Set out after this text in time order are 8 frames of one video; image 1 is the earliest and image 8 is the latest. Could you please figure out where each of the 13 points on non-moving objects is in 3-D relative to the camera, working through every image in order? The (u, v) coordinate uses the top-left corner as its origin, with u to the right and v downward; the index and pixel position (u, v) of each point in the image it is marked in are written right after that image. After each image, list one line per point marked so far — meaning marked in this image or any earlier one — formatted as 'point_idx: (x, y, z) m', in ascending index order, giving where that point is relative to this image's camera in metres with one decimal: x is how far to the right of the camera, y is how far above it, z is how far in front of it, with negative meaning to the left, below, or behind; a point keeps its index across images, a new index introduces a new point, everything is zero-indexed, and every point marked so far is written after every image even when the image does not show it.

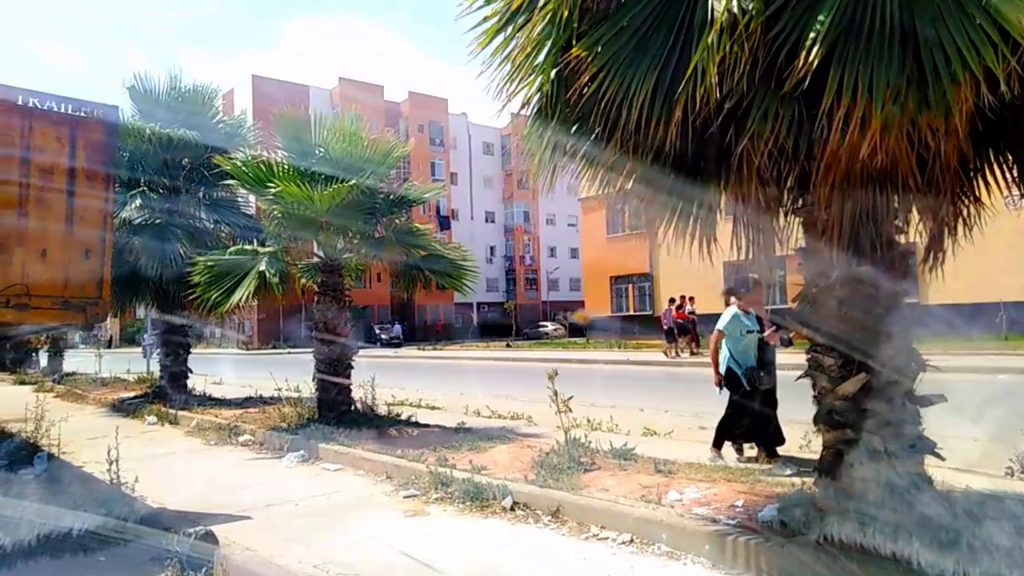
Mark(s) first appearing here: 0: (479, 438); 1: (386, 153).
0: (-0.3, -1.7, +8.3) m
1: (-1.7, +1.7, +10.0) m
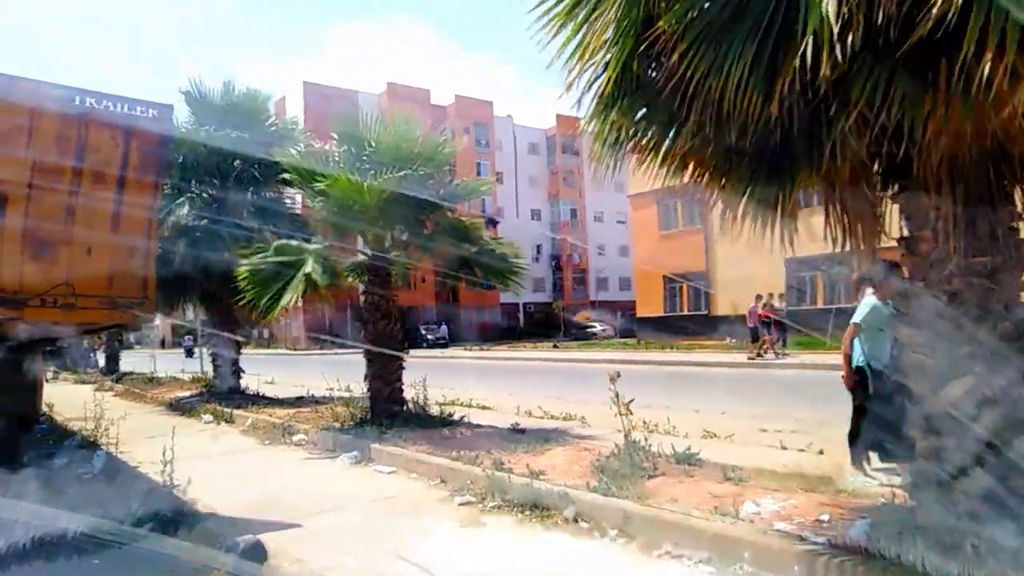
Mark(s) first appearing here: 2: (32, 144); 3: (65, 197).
0: (+0.2, -1.6, +8.0) m
1: (-1.0, +1.7, +9.7) m
2: (-3.9, +1.1, +6.0) m
3: (-3.7, +0.7, +6.2) m
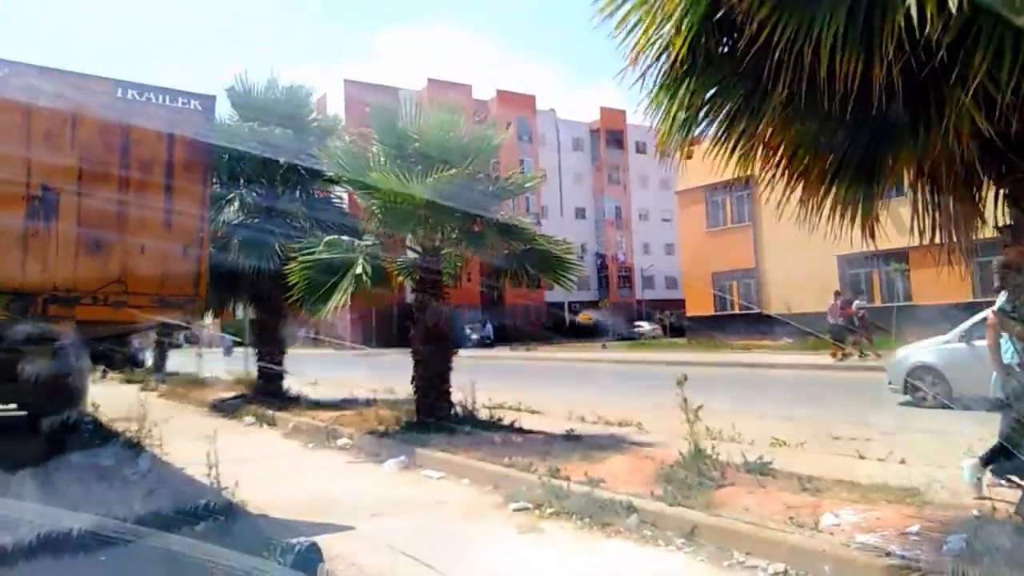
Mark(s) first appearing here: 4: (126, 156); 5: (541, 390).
0: (+0.8, -1.6, +7.8) m
1: (-0.4, +1.8, +9.5) m
2: (-3.4, +1.1, +6.0) m
3: (-3.2, +0.7, +6.2) m
4: (-3.2, +1.1, +6.3) m
5: (+0.6, -2.2, +16.5) m
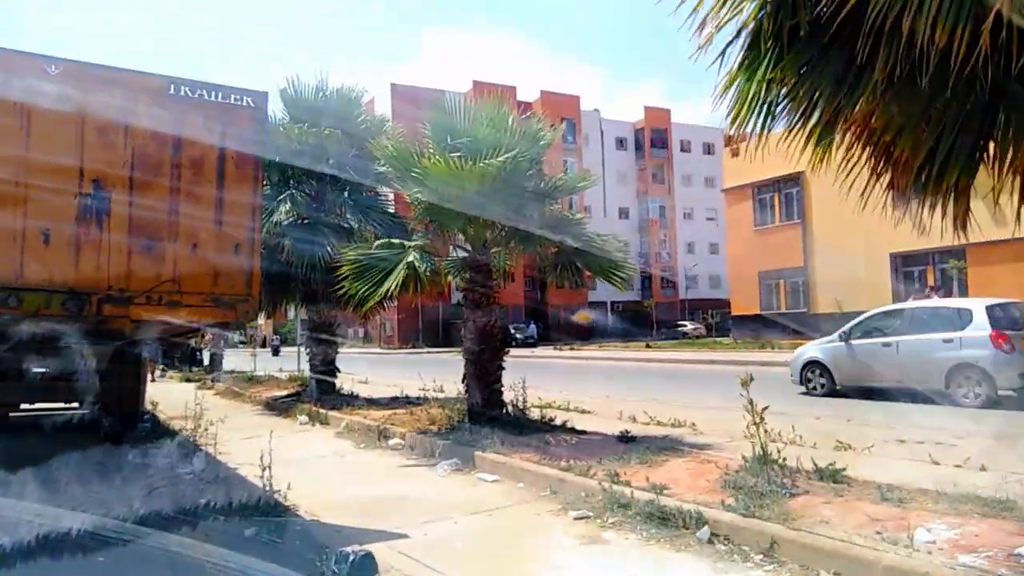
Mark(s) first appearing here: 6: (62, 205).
0: (+1.3, -1.6, +7.5) m
1: (+0.2, +1.8, +9.3) m
2: (-3.0, +1.1, +6.0) m
3: (-2.8, +0.7, +6.1) m
4: (-2.7, +1.1, +6.2) m
5: (+1.7, -2.2, +16.2) m
6: (-3.4, +0.6, +5.7) m
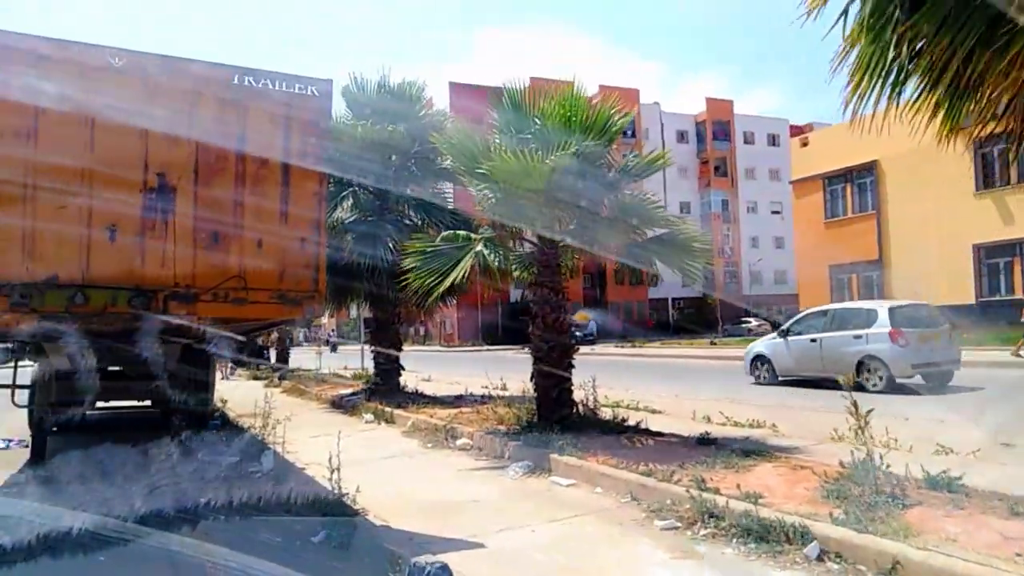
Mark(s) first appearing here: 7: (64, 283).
0: (+2.0, -1.5, +7.0) m
1: (+1.0, +1.9, +8.9) m
2: (-2.4, +1.1, +5.8) m
3: (-2.2, +0.7, +6.0) m
4: (-2.1, +1.1, +6.0) m
5: (+3.1, -2.1, +15.7) m
6: (-2.8, +0.6, +5.6) m
7: (-3.2, 0.0, +5.5) m
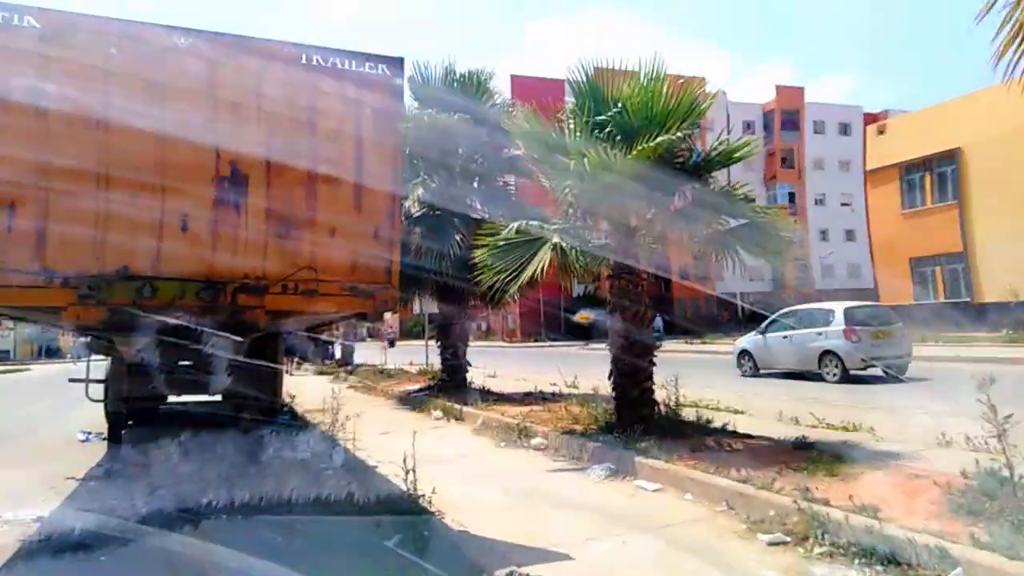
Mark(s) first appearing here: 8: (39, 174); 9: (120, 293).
0: (+2.7, -1.4, +6.4) m
1: (+1.9, +1.9, +8.4) m
2: (-1.9, +1.2, +5.6) m
3: (-1.6, +0.8, +5.7) m
4: (-1.5, +1.2, +5.8) m
5: (+4.4, -1.9, +15.0) m
6: (-2.3, +0.7, +5.4) m
7: (-2.6, +0.1, +5.3) m
8: (-3.2, +0.7, +5.2) m
9: (-2.7, 0.0, +5.3) m
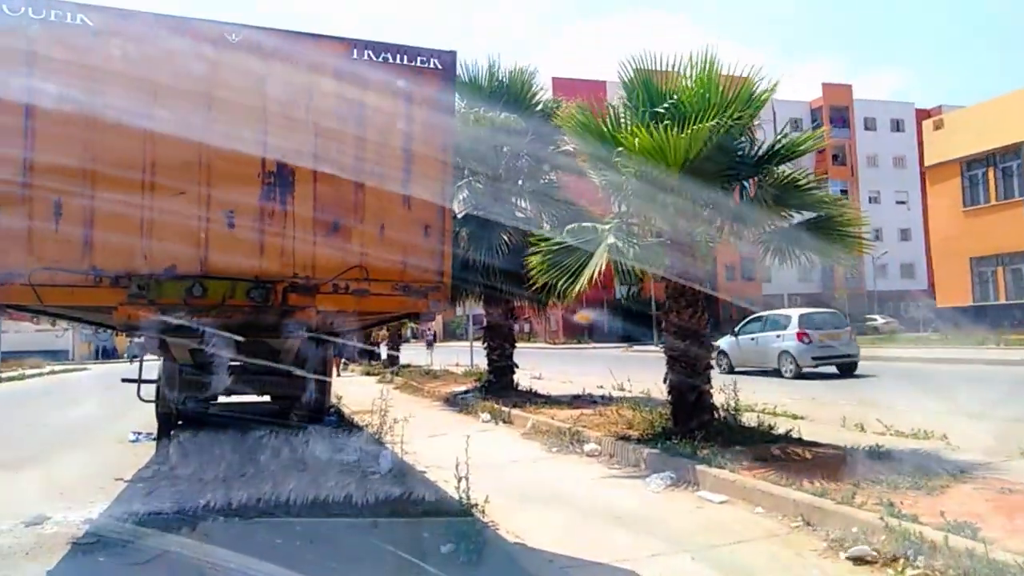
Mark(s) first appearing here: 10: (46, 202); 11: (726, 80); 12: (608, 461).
0: (+3.2, -1.4, +6.0) m
1: (+2.4, +1.9, +8.0) m
2: (-1.4, +1.2, +5.4) m
3: (-1.2, +0.8, +5.6) m
4: (-1.1, +1.2, +5.6) m
5: (+5.4, -1.9, +14.5) m
6: (-1.9, +0.7, +5.3) m
7: (-2.3, +0.1, +5.2) m
8: (-2.9, +0.7, +5.1) m
9: (-2.4, 0.0, +5.2) m
10: (-3.1, +0.5, +5.1) m
11: (+2.2, +2.2, +8.1) m
12: (+1.0, -1.7, +7.7) m
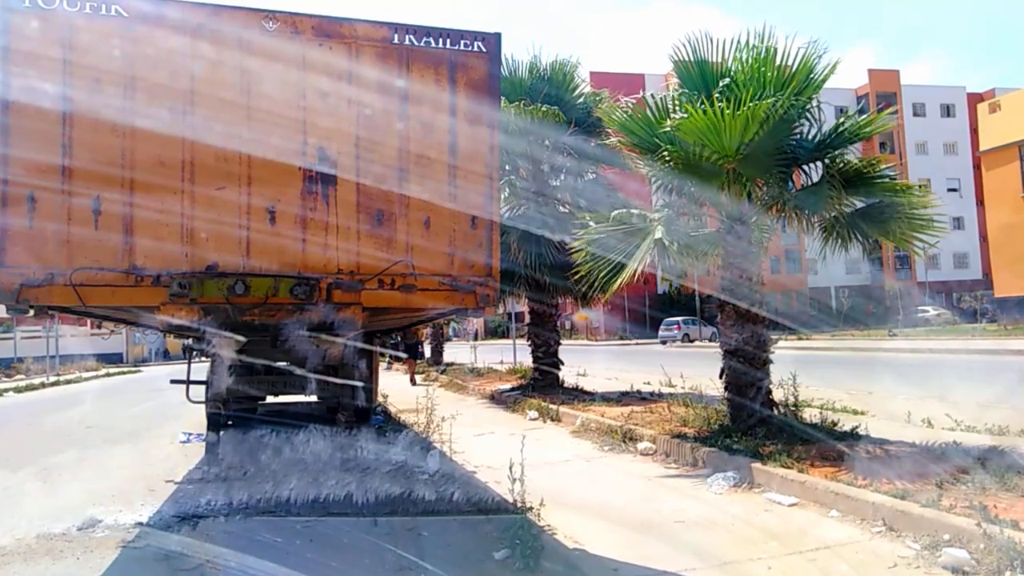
0: (+3.6, -1.3, +5.6) m
1: (+2.9, +2.0, +7.6) m
2: (-1.1, +1.2, +5.2) m
3: (-0.8, +0.8, +5.4) m
4: (-0.7, +1.2, +5.4) m
5: (+6.2, -1.8, +13.9) m
6: (-1.5, +0.7, +5.1) m
7: (-1.9, +0.1, +5.1) m
8: (-2.5, +0.7, +5.0) m
9: (-2.0, 0.0, +5.1) m
10: (-2.8, +0.5, +5.0) m
11: (+2.7, +2.3, +7.7) m
12: (+1.5, -1.7, +7.3) m
